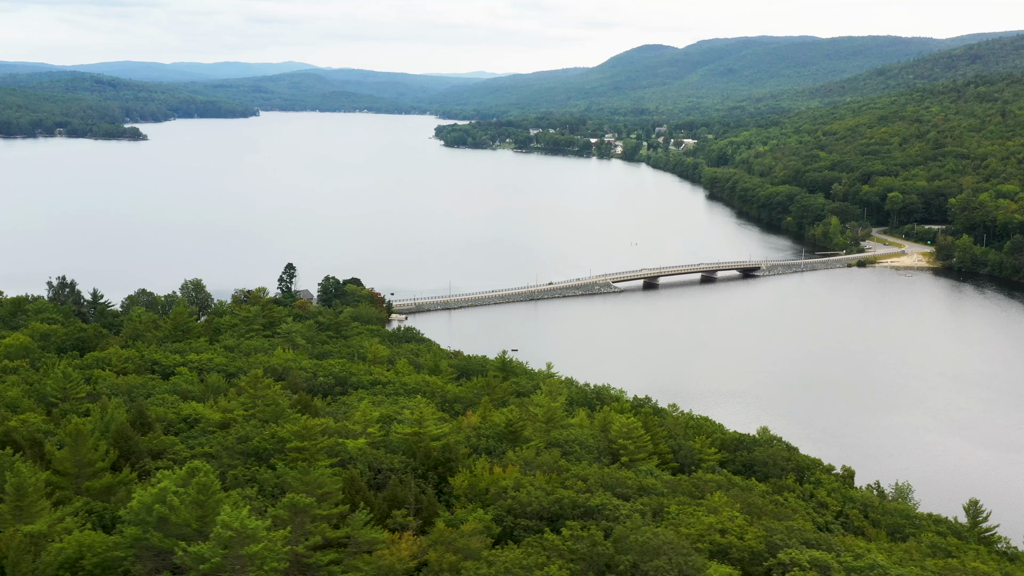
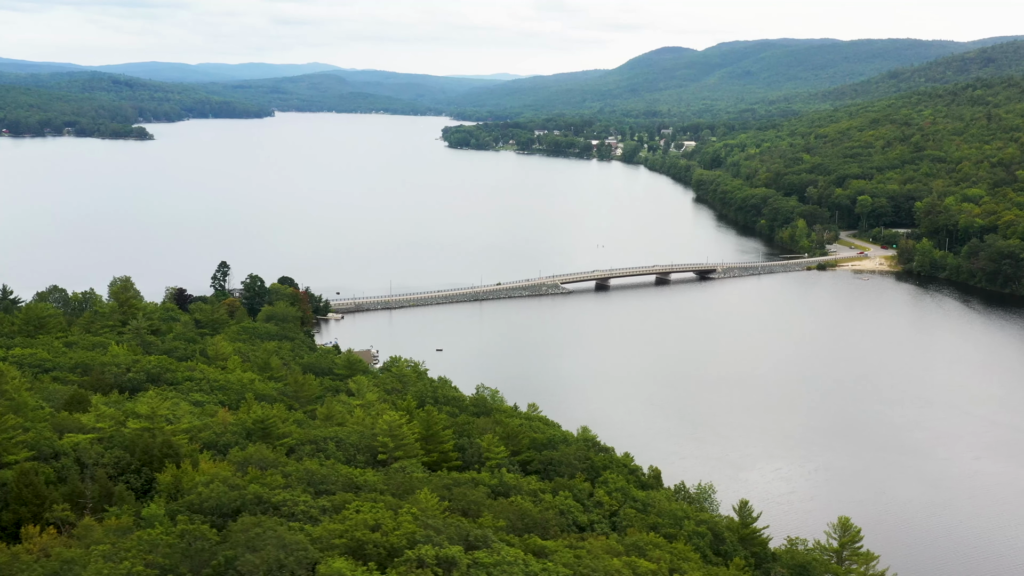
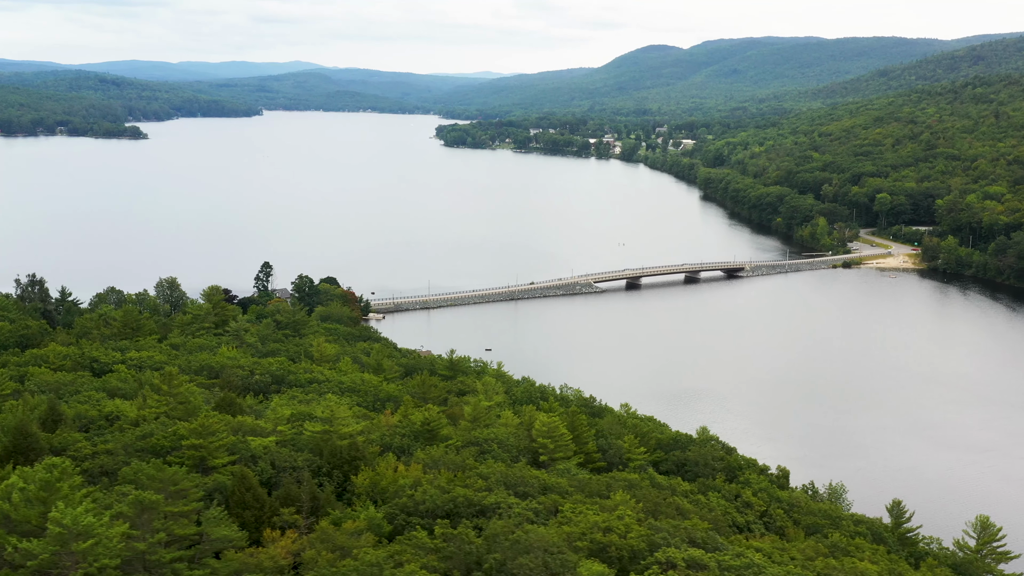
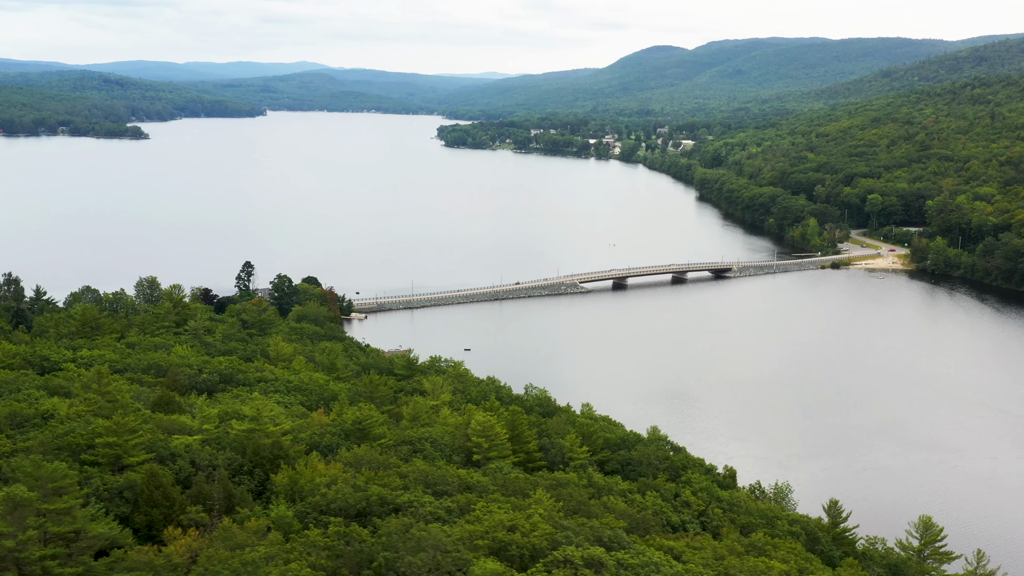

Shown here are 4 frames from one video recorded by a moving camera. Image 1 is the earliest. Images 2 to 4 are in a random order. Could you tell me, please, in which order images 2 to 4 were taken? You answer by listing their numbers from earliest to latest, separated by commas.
3, 4, 2
